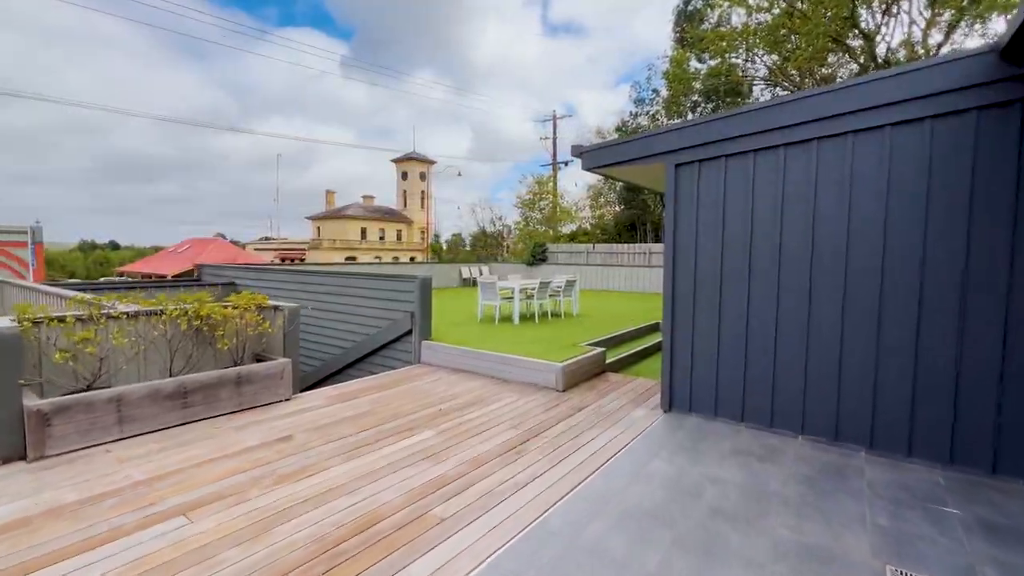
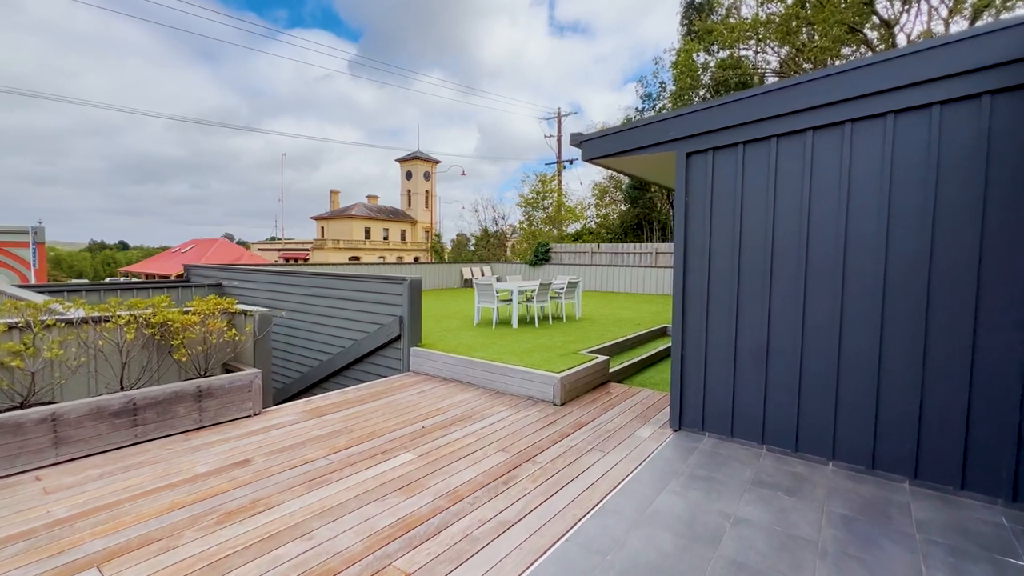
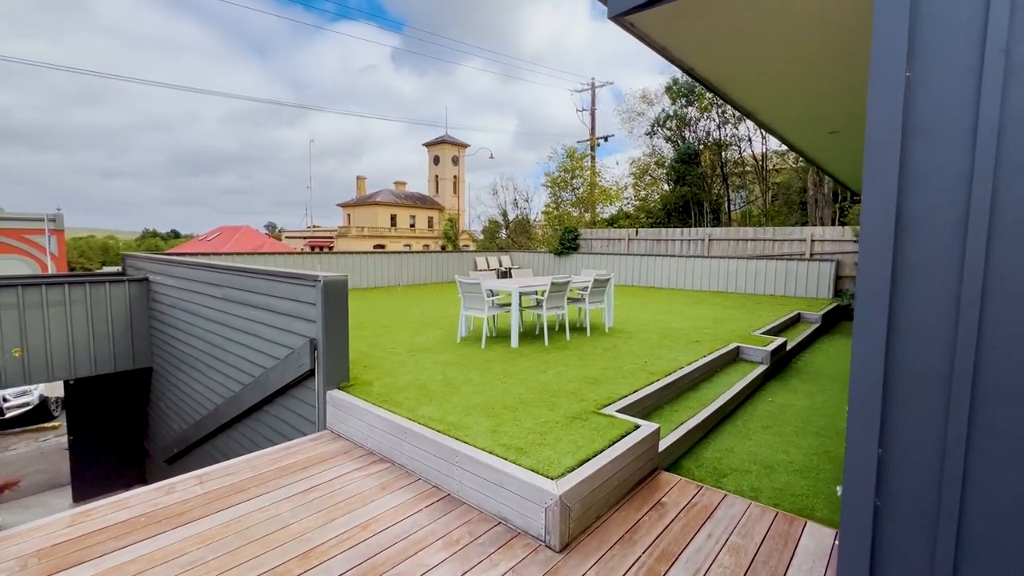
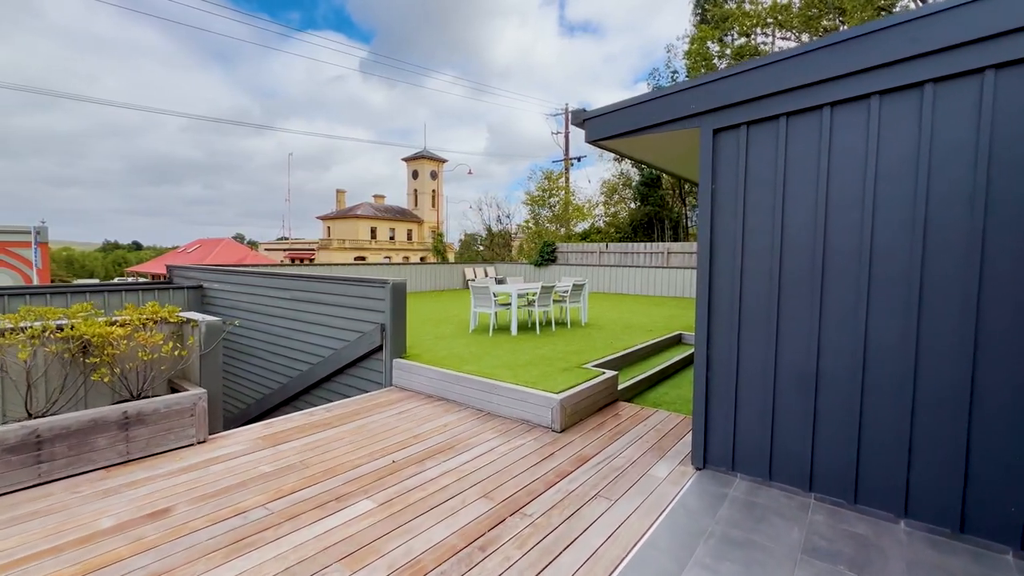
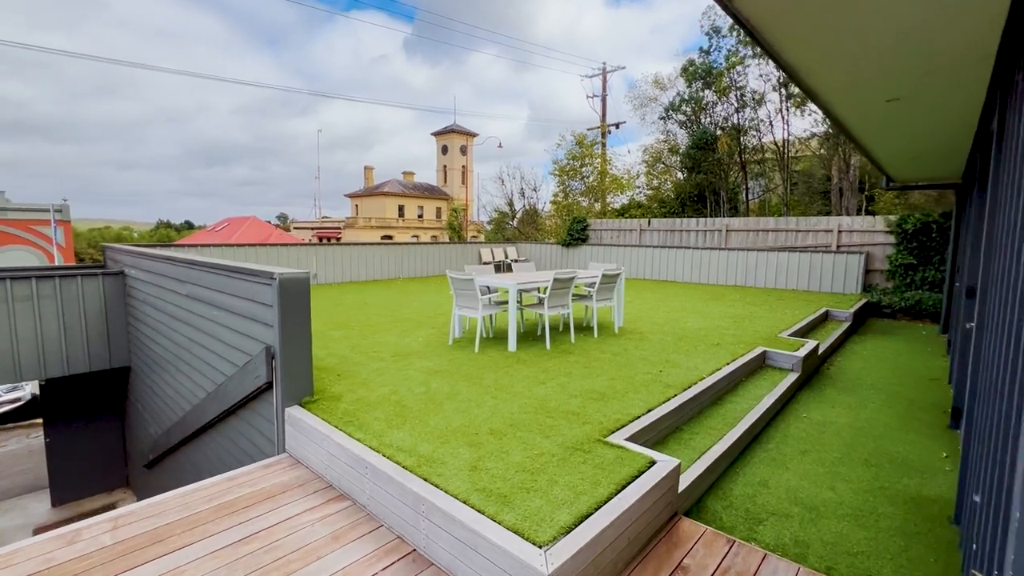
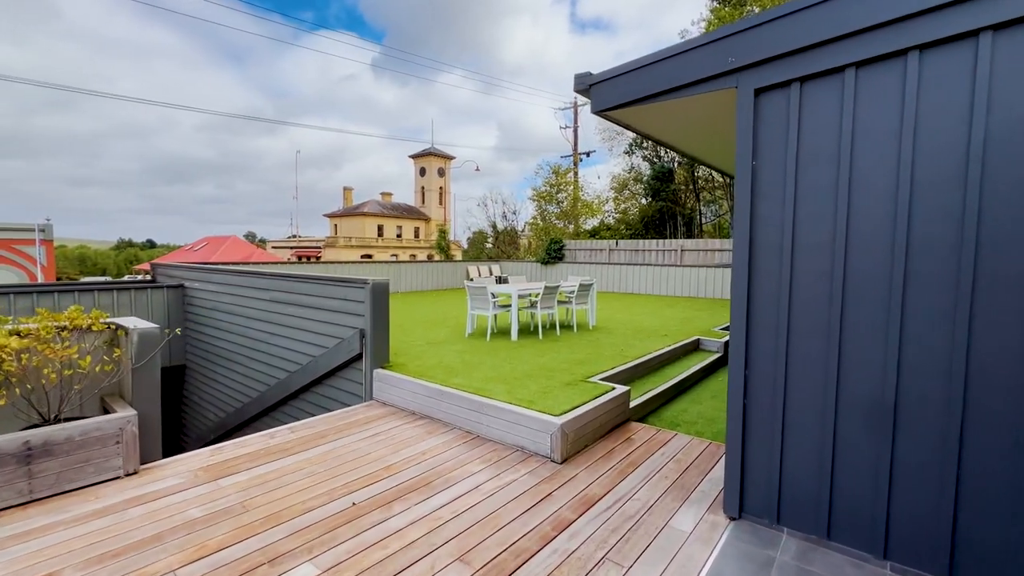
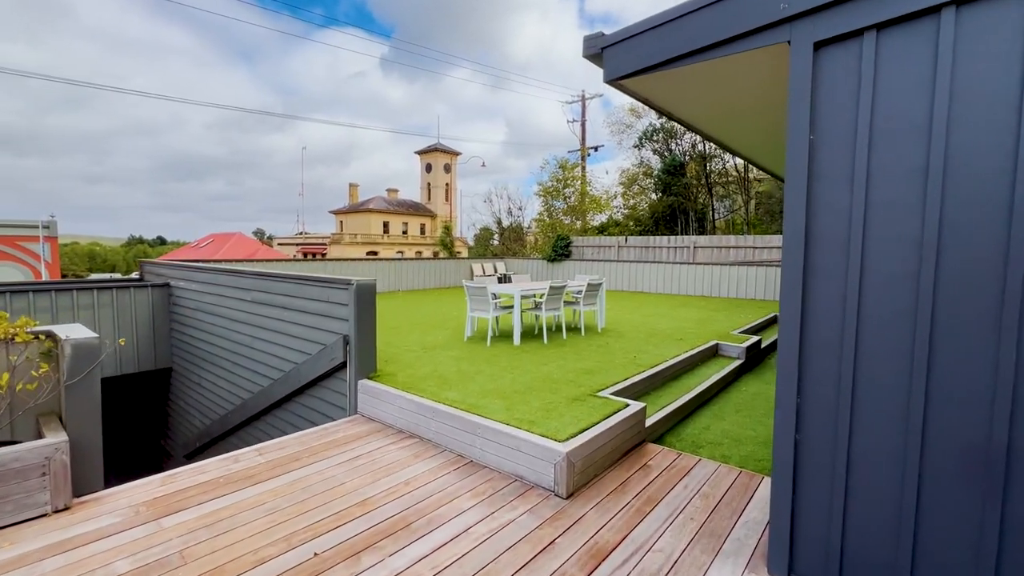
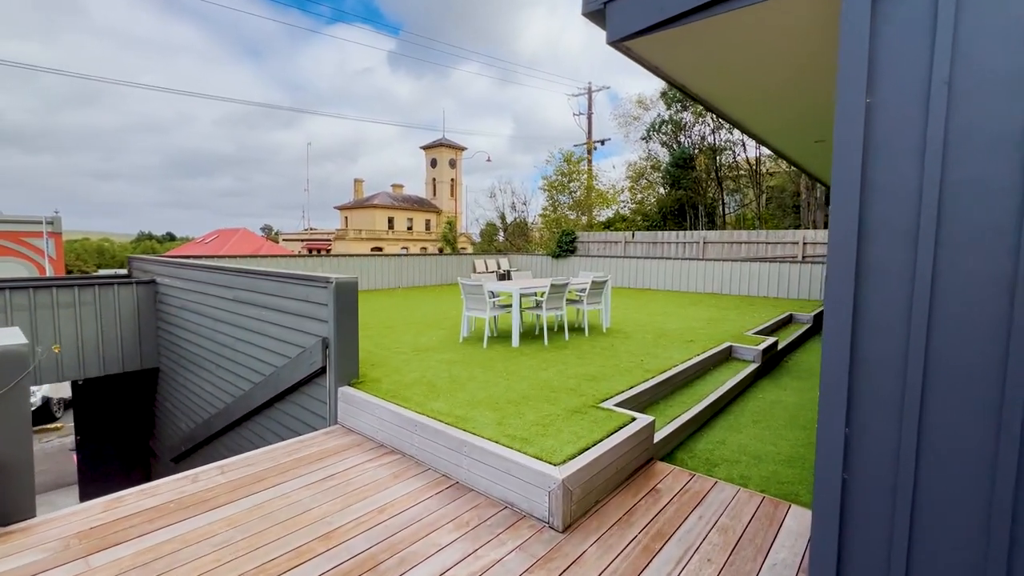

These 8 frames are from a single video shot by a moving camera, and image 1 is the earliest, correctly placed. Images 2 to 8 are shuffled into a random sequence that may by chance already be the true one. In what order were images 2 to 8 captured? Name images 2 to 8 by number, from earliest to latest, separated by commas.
2, 4, 6, 7, 8, 3, 5
